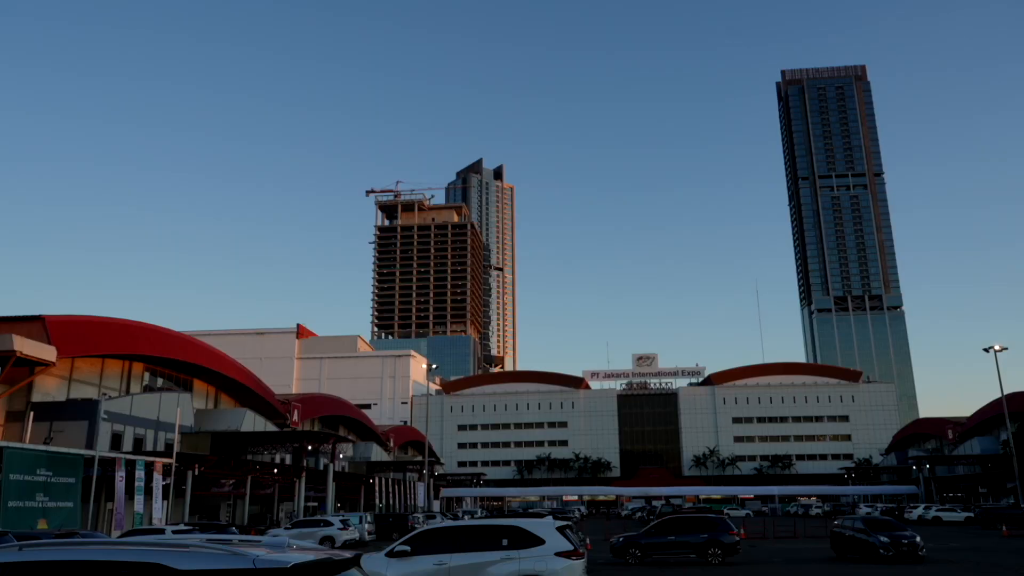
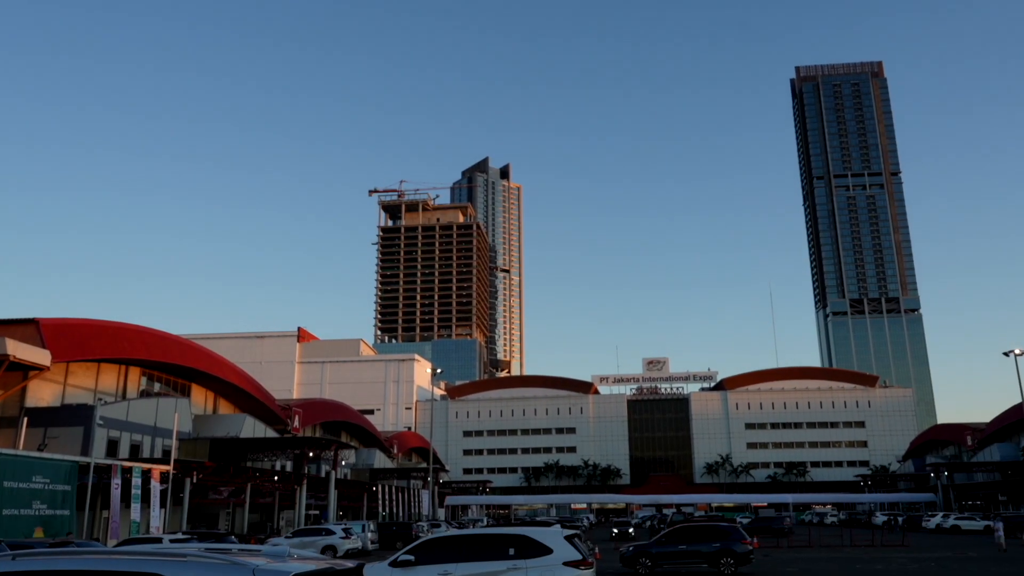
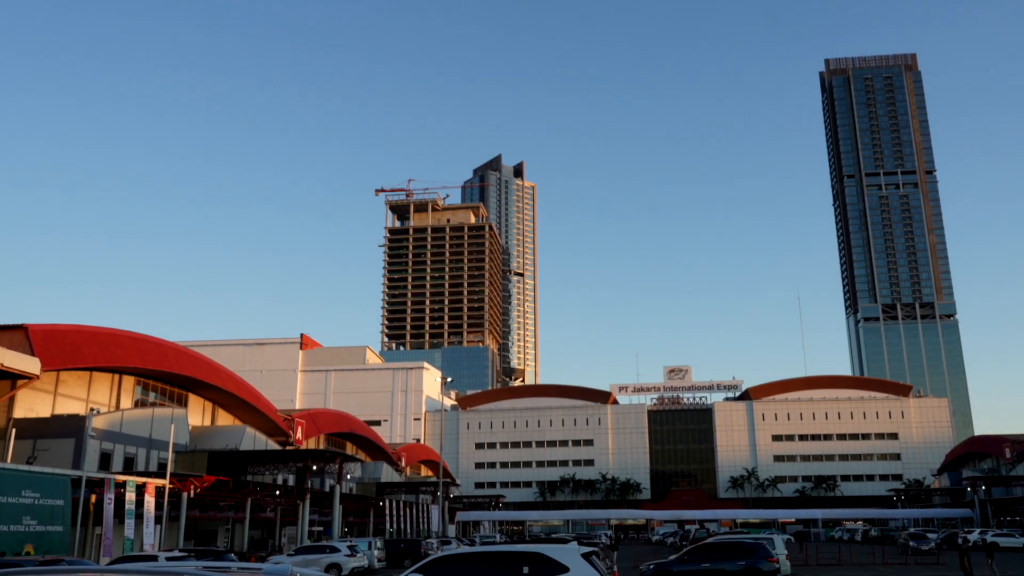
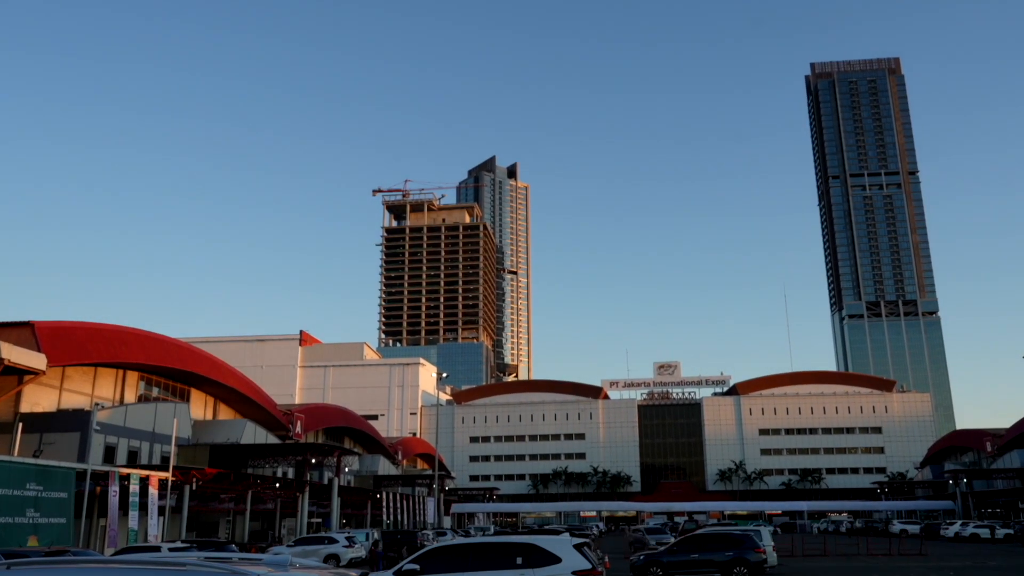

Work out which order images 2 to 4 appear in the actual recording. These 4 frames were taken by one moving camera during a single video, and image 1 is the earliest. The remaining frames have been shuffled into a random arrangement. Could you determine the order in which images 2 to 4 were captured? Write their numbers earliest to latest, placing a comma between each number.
2, 4, 3
